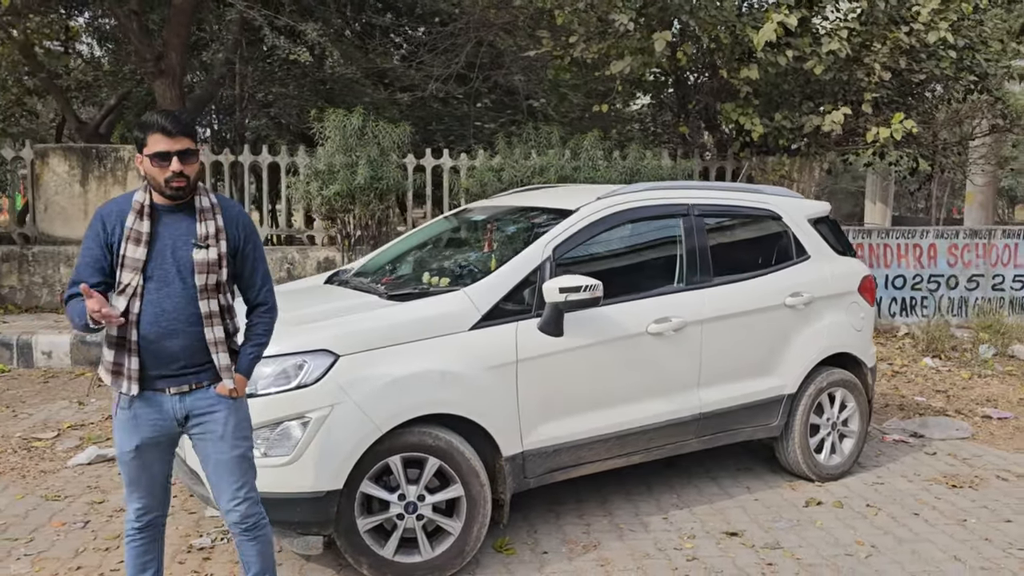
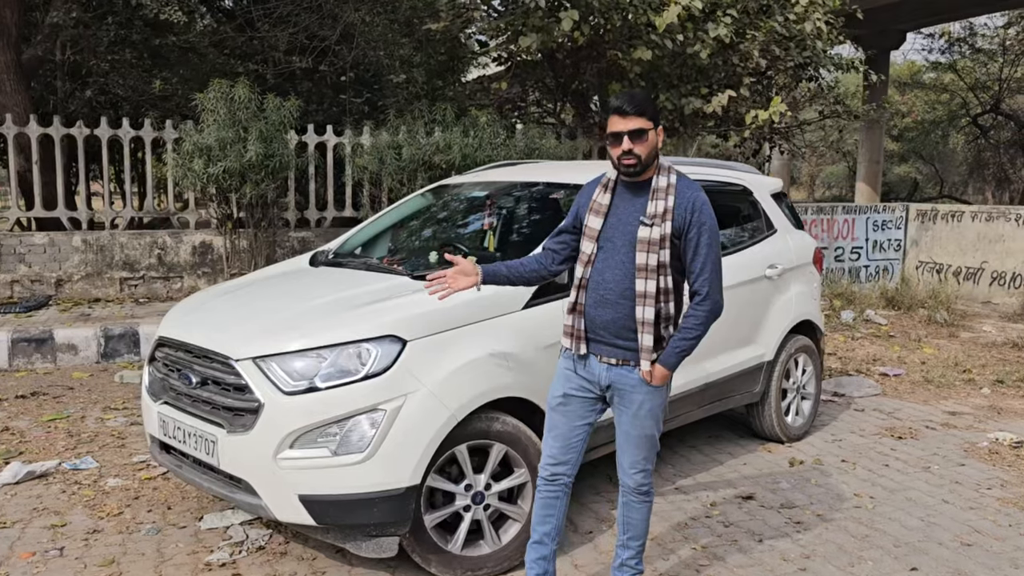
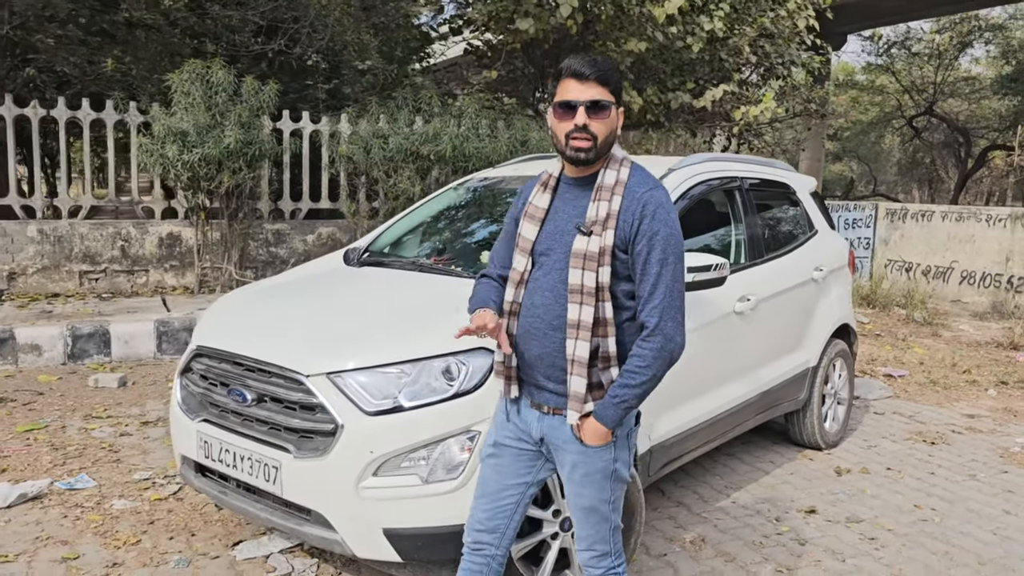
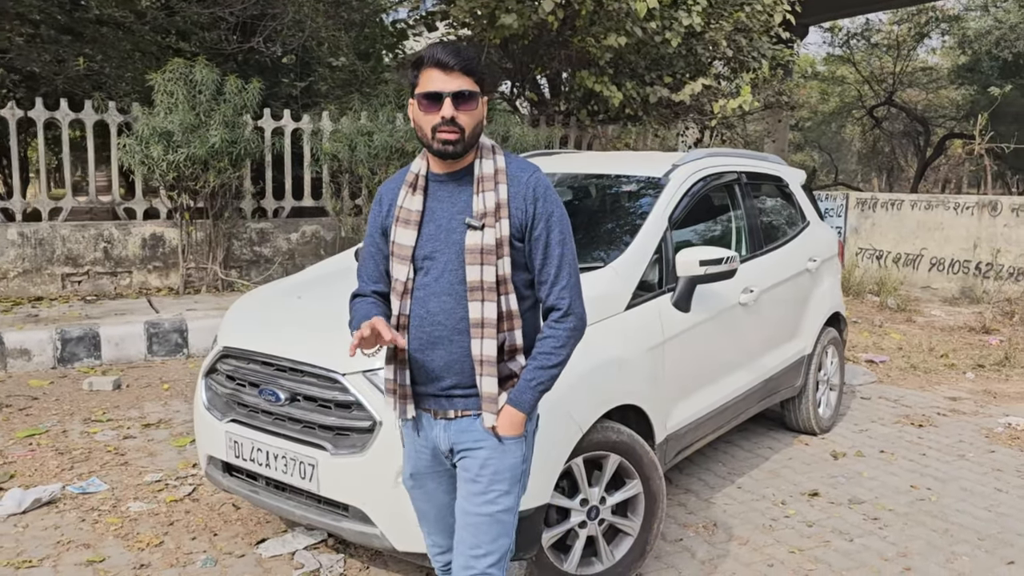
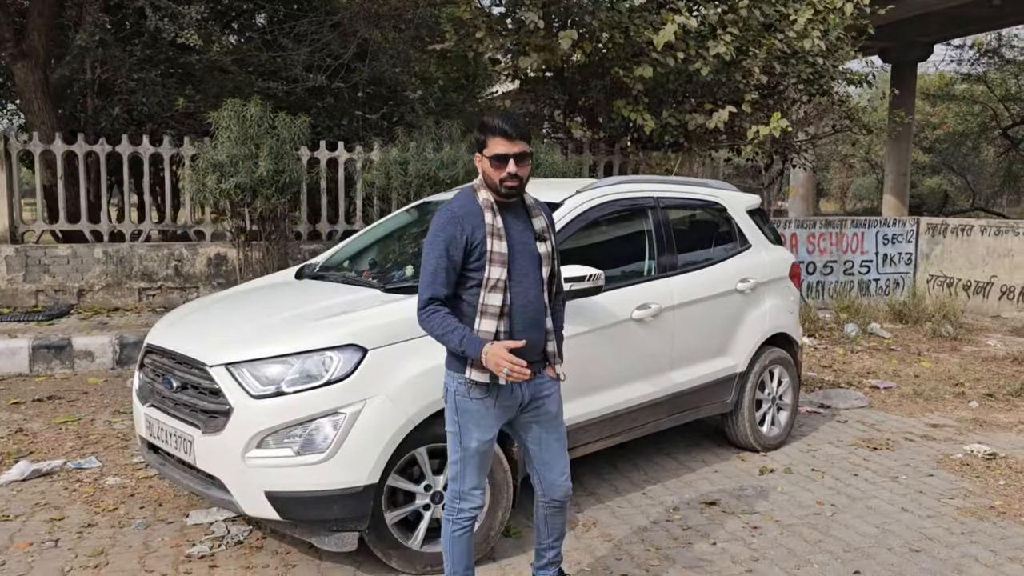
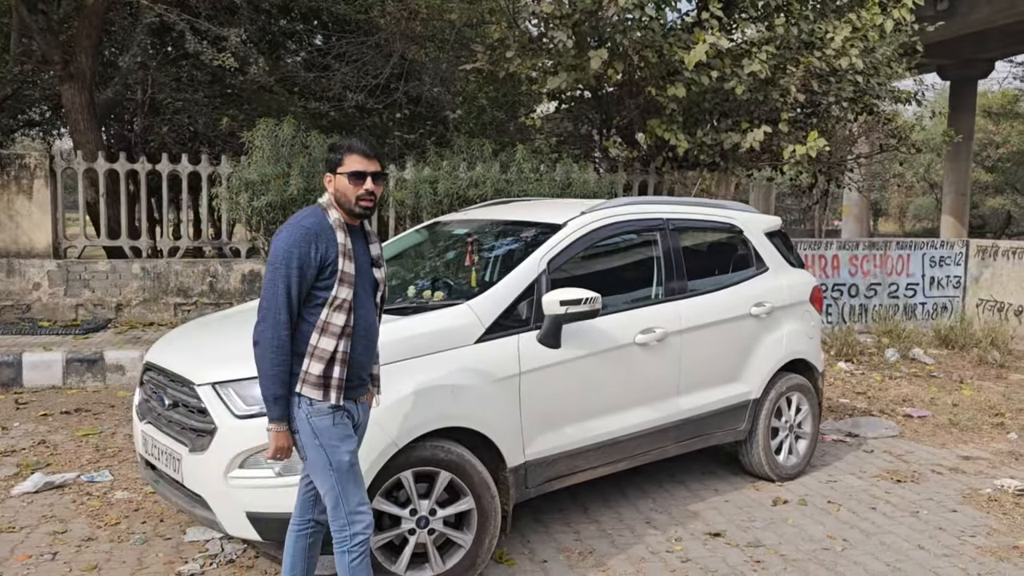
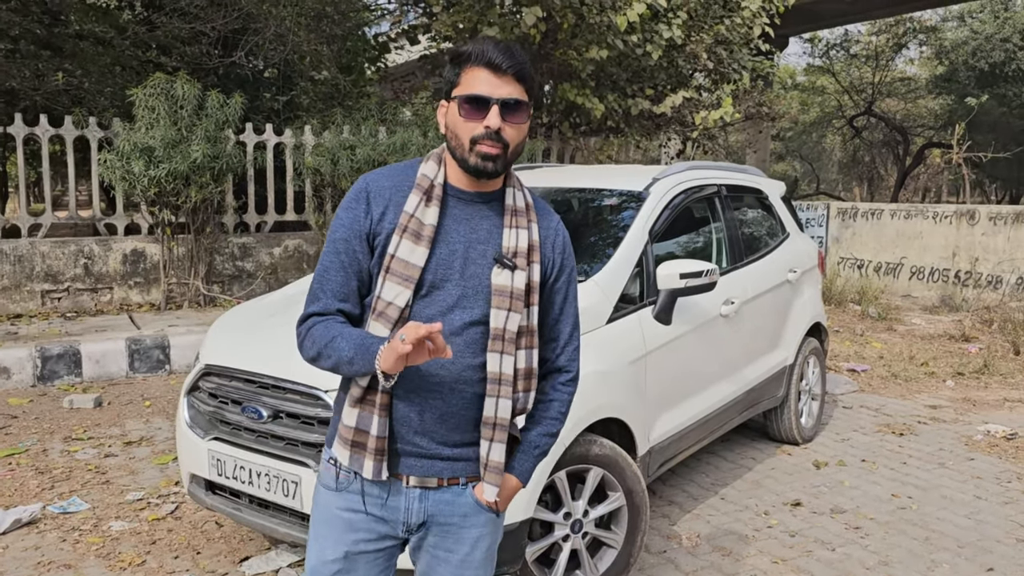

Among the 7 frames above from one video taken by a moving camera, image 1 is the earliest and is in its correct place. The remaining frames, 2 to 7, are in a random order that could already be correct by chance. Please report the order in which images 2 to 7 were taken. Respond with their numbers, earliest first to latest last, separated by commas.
6, 5, 2, 3, 4, 7
